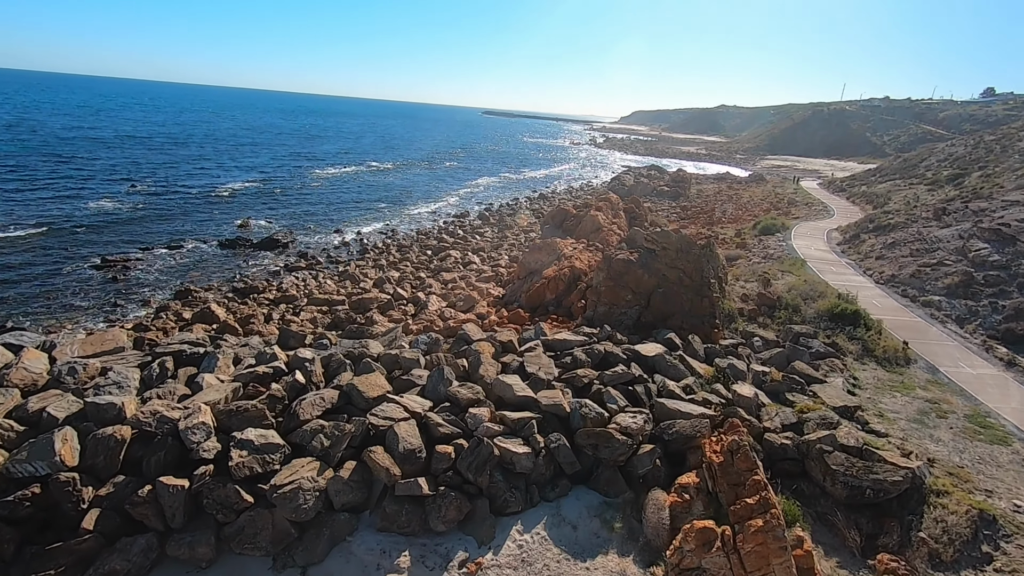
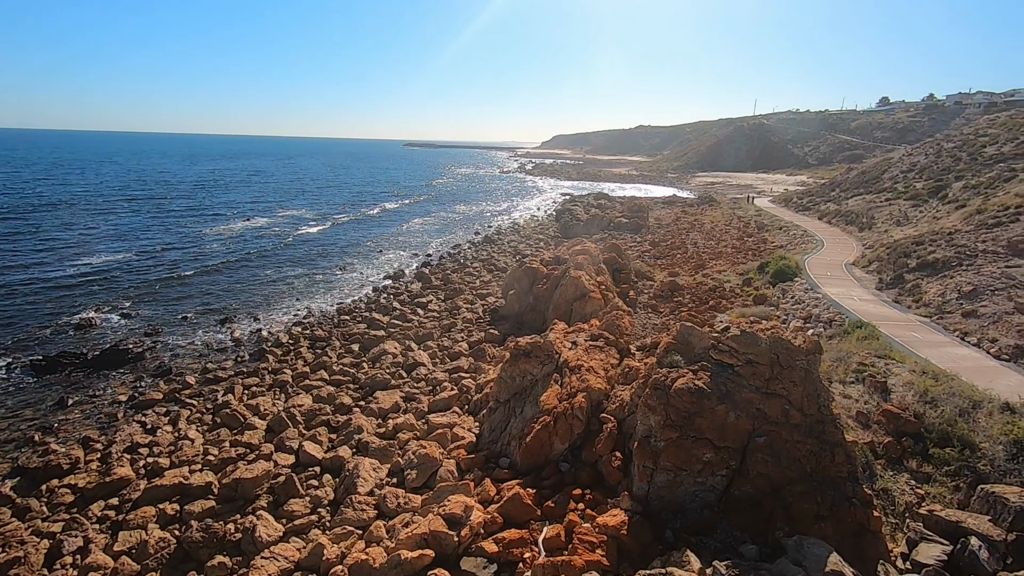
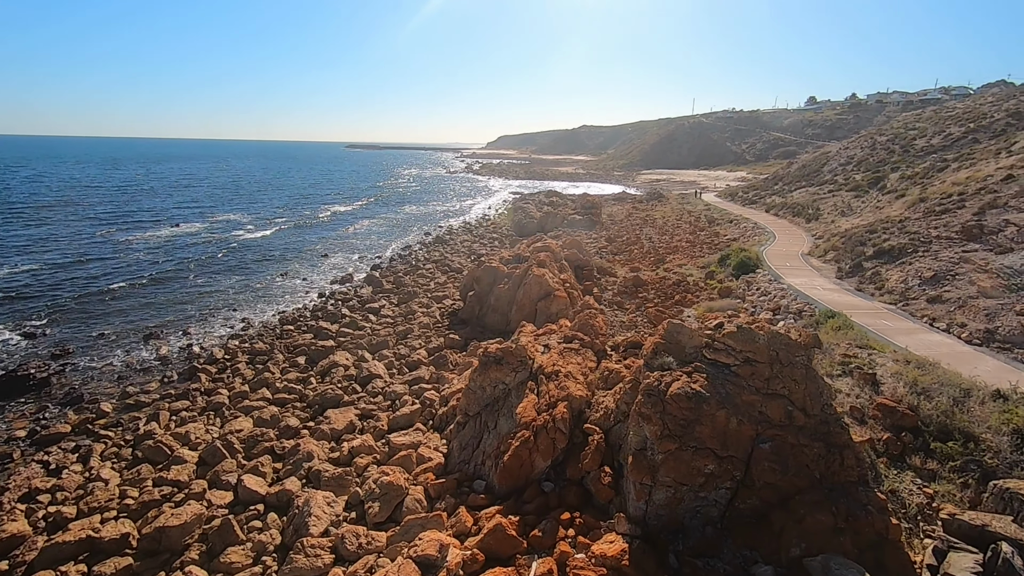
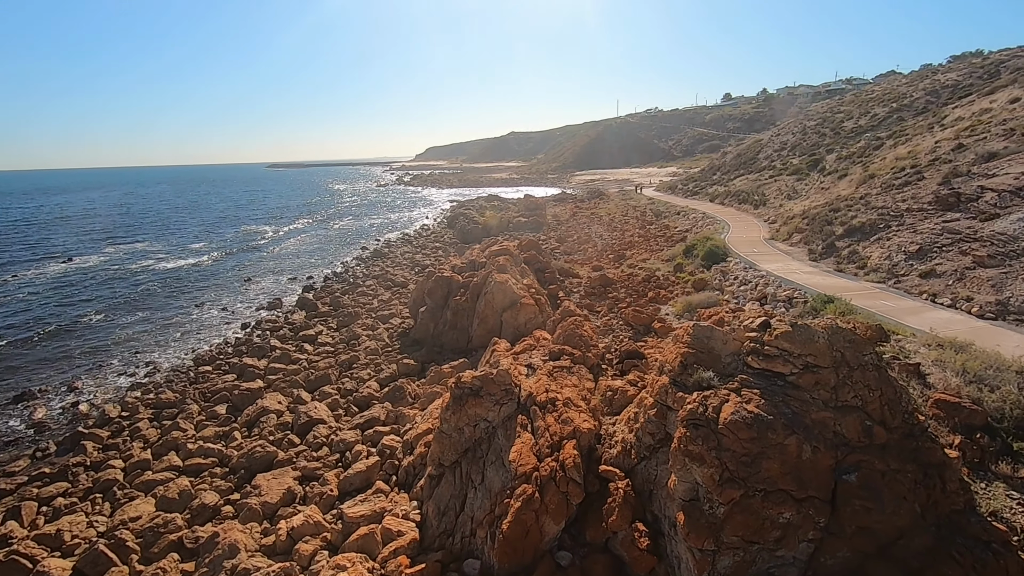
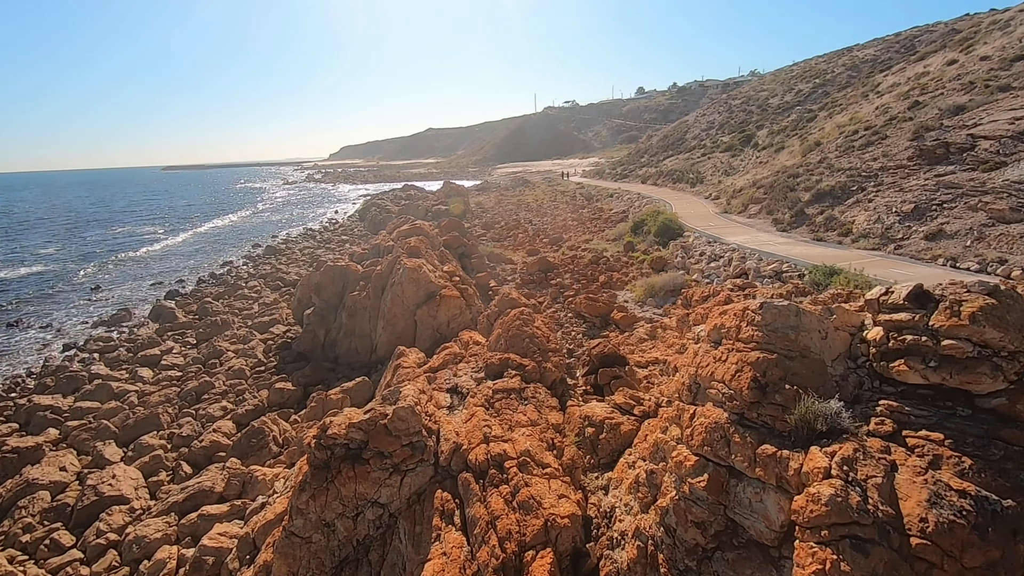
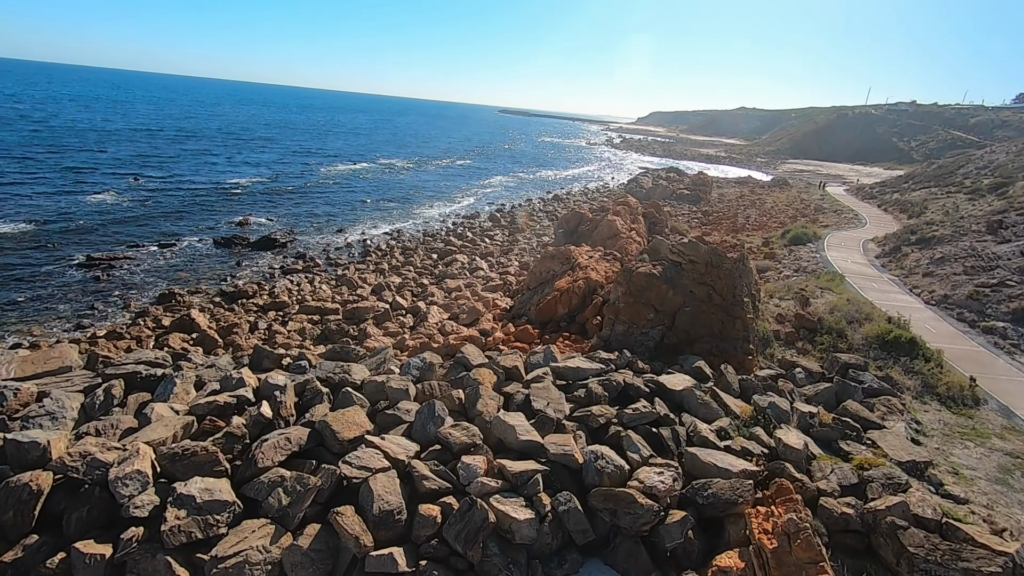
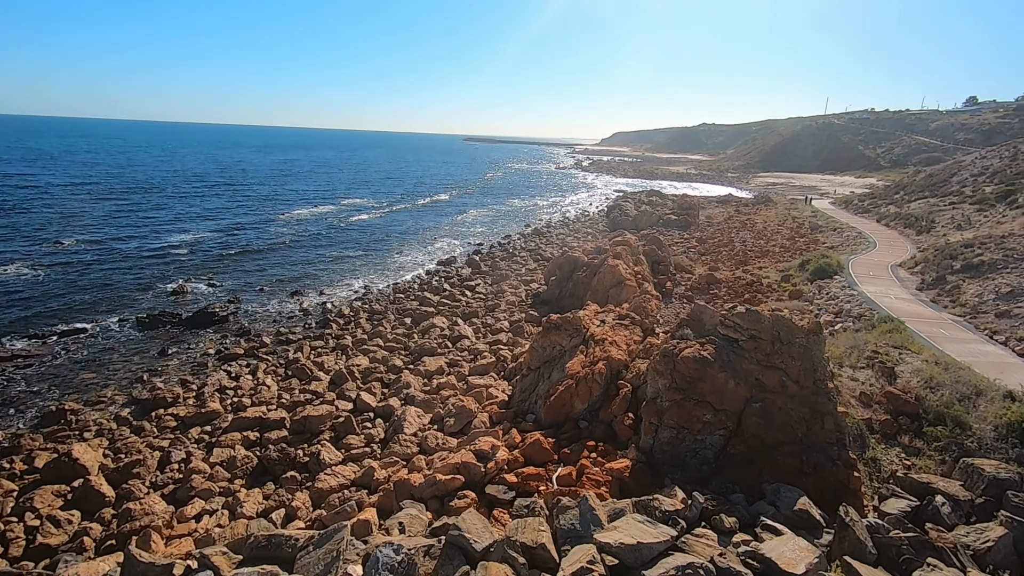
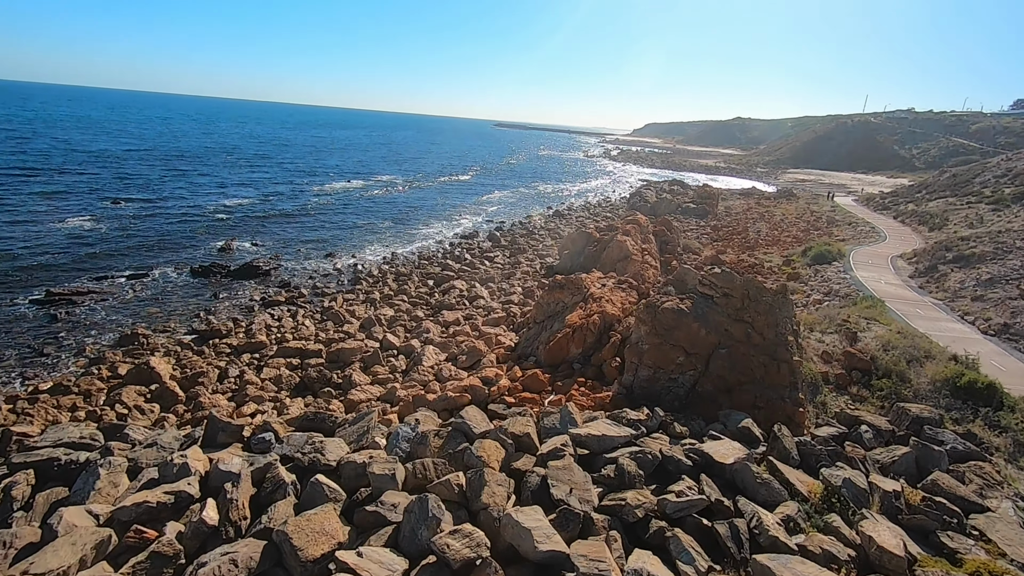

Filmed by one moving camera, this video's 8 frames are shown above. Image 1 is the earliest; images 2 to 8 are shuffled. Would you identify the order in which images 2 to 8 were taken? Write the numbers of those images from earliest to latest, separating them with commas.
6, 8, 7, 2, 3, 4, 5
